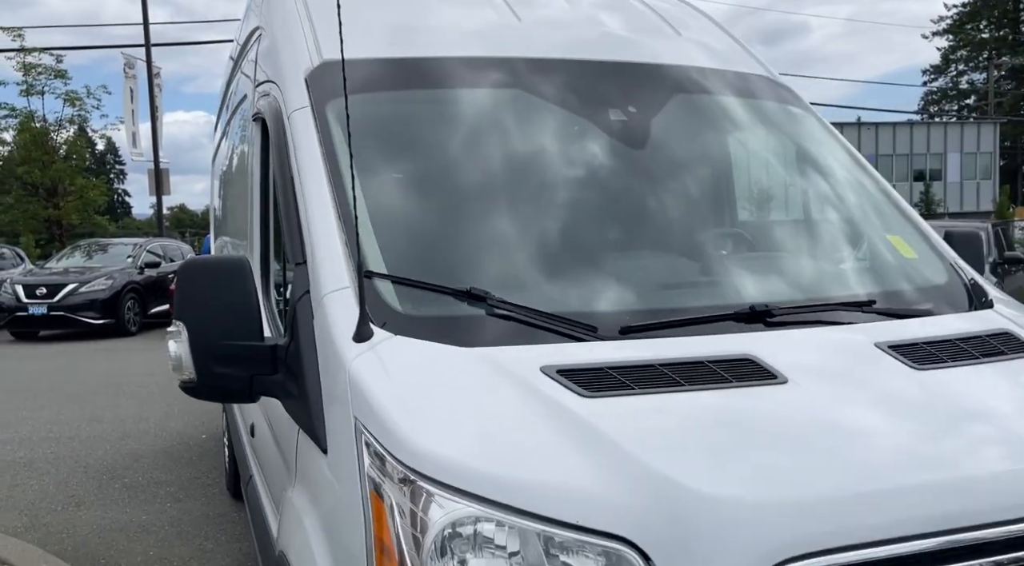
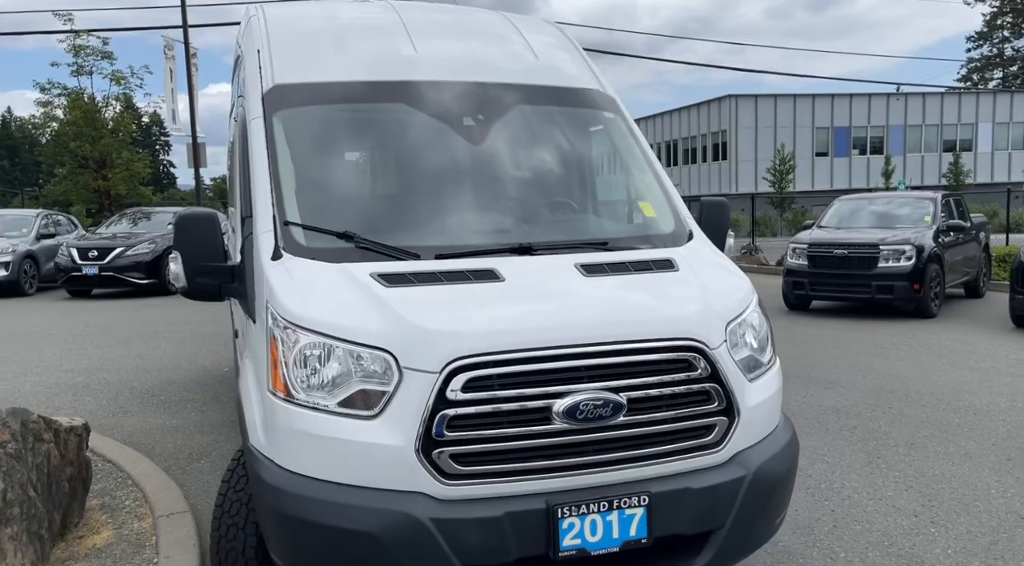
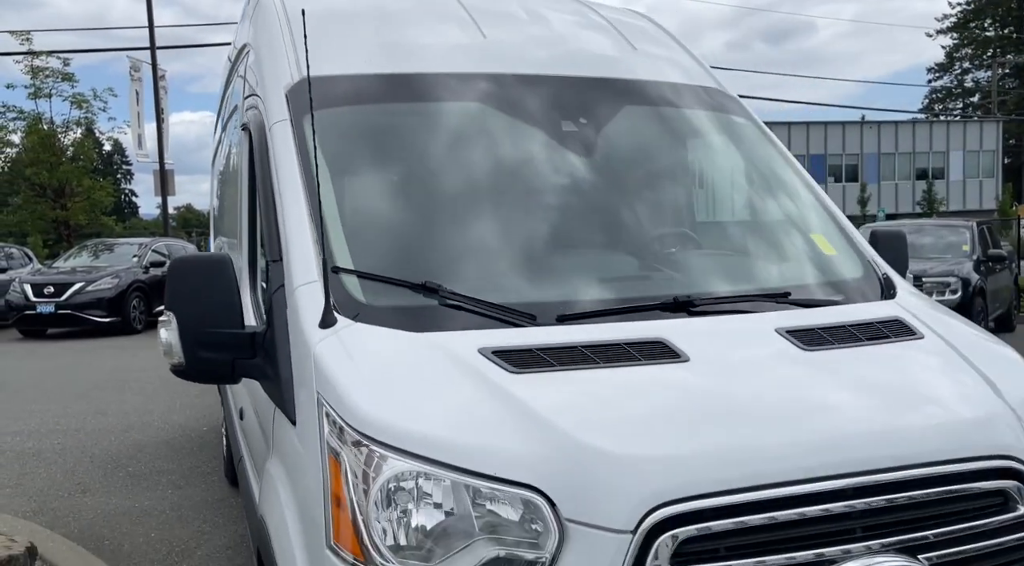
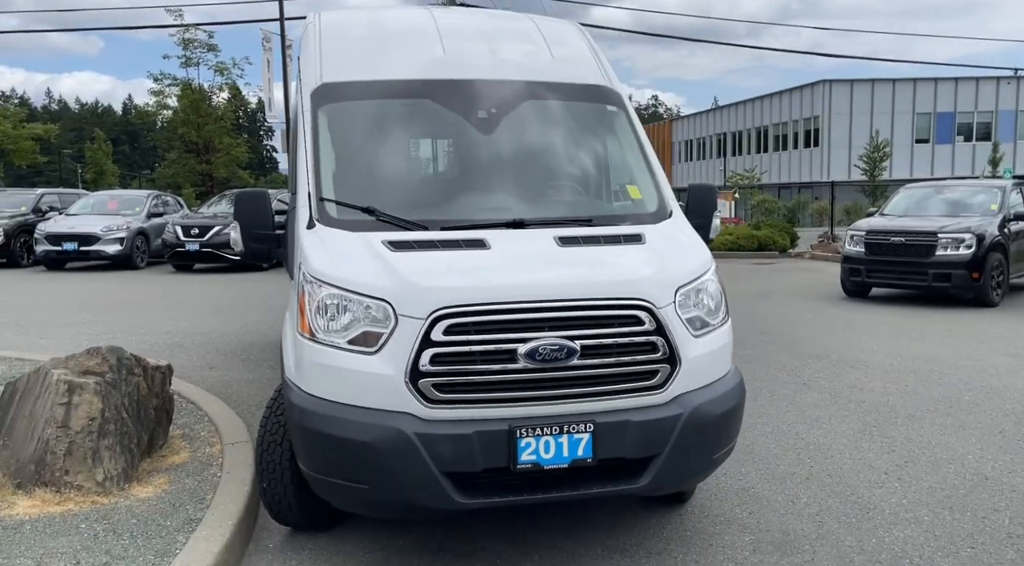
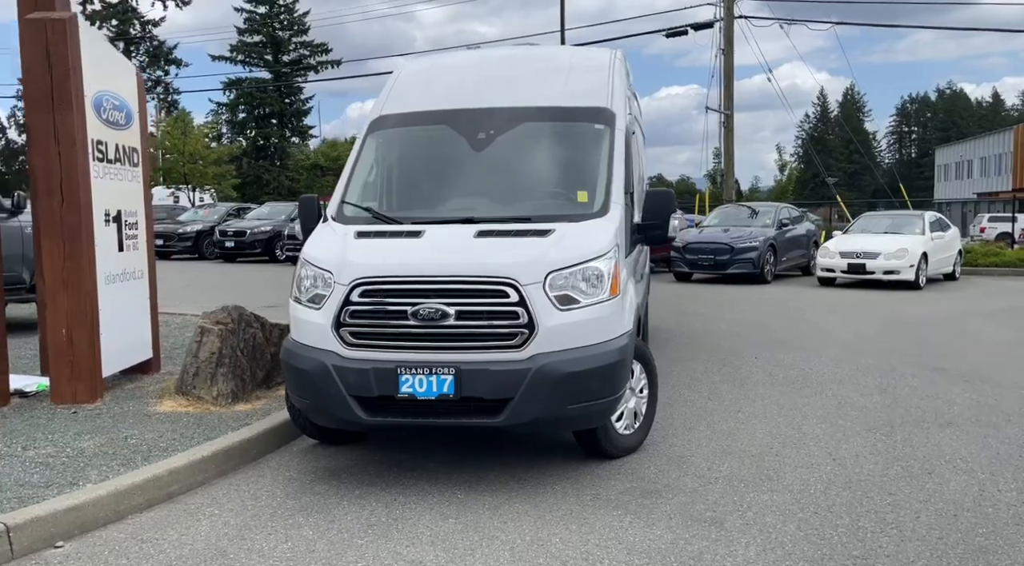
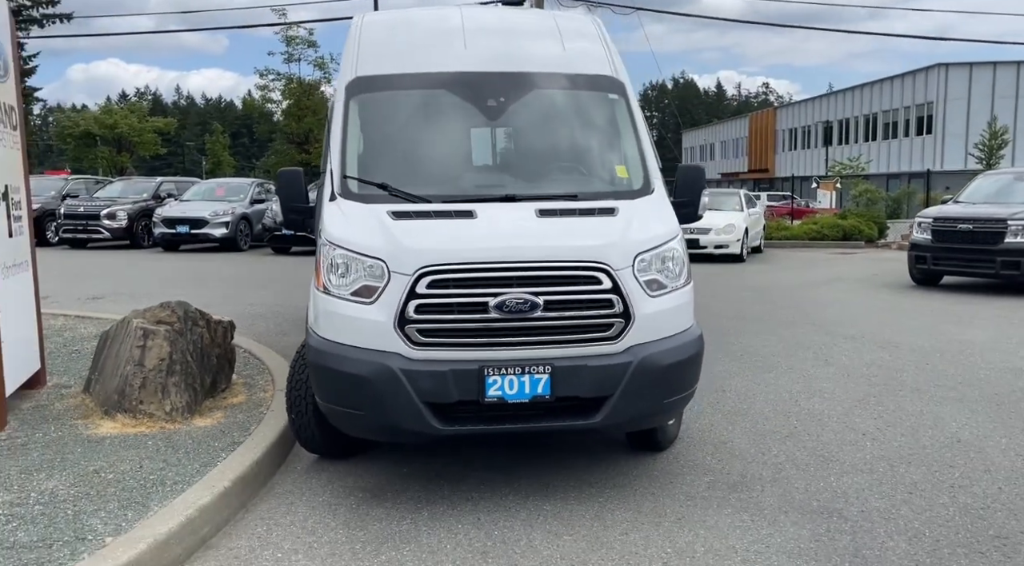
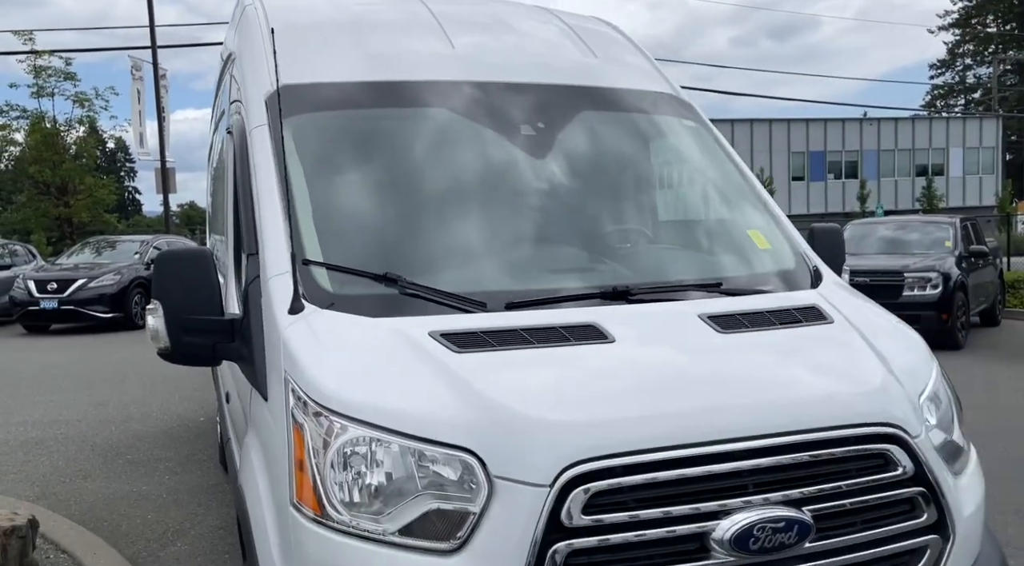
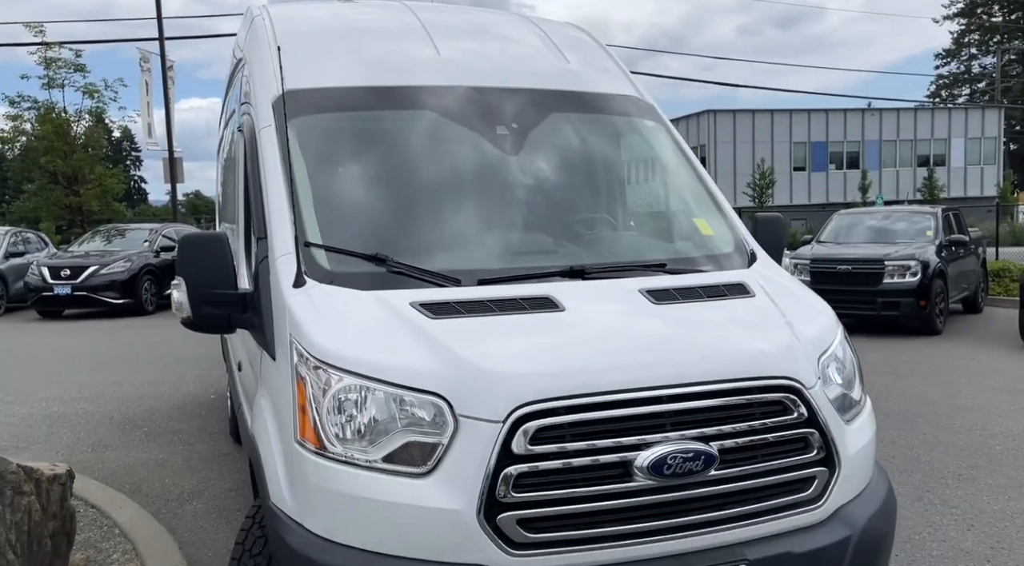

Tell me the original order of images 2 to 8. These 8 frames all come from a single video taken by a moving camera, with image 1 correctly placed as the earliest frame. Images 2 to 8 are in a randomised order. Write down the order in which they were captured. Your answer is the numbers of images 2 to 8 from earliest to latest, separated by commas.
3, 7, 8, 2, 4, 6, 5
